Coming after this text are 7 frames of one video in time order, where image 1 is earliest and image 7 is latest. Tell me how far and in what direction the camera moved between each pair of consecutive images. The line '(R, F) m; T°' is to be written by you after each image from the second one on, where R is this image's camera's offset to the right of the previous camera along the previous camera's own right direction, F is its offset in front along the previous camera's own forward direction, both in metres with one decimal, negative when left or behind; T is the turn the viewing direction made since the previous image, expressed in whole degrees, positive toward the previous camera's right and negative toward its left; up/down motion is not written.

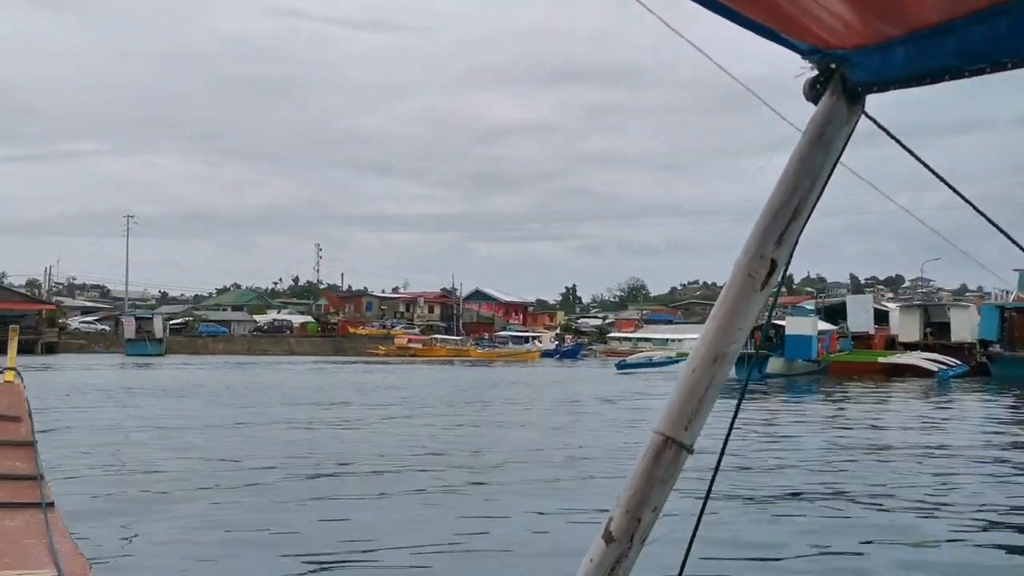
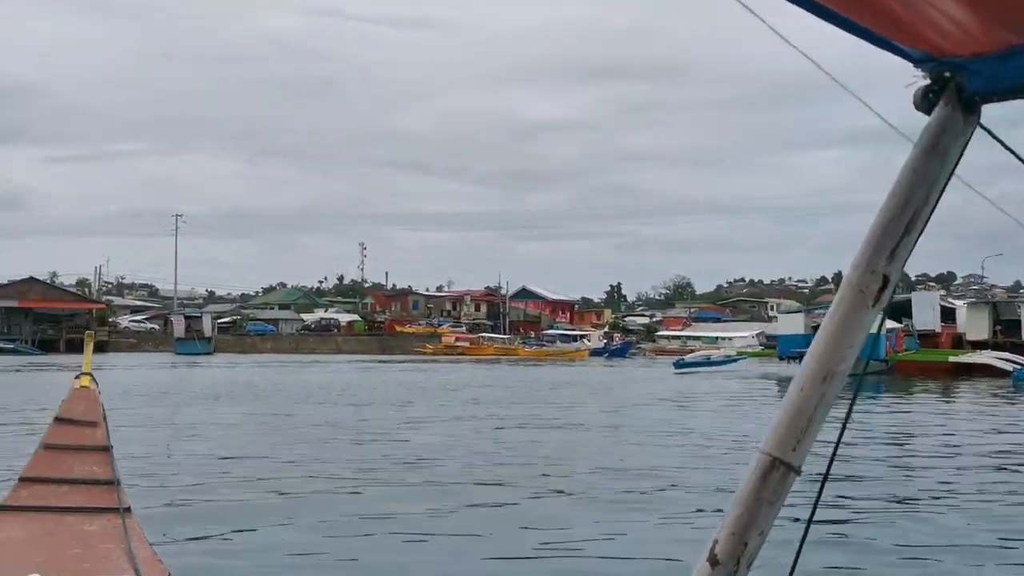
(-0.2, +0.4) m; -2°
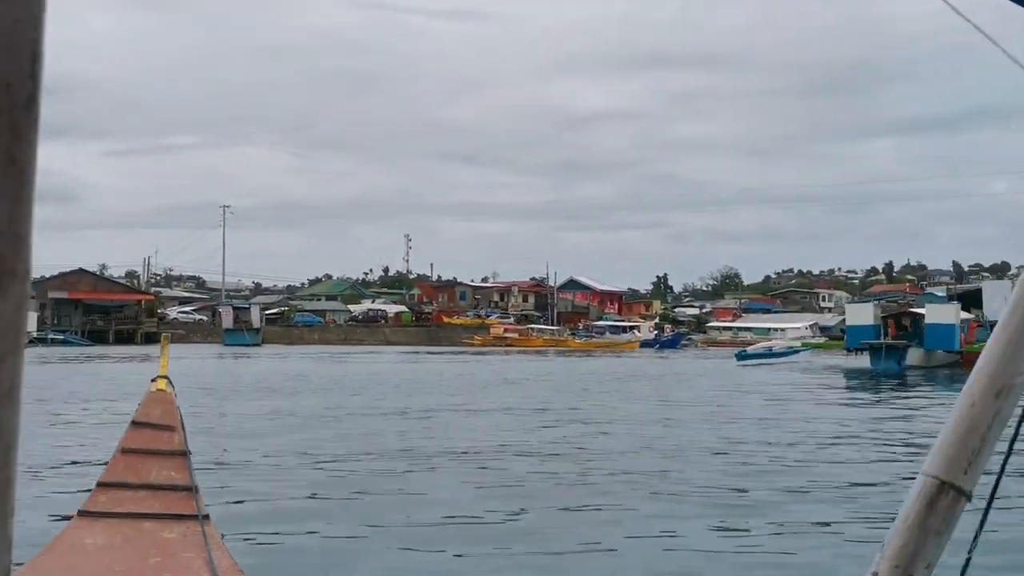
(-0.2, +0.4) m; -2°
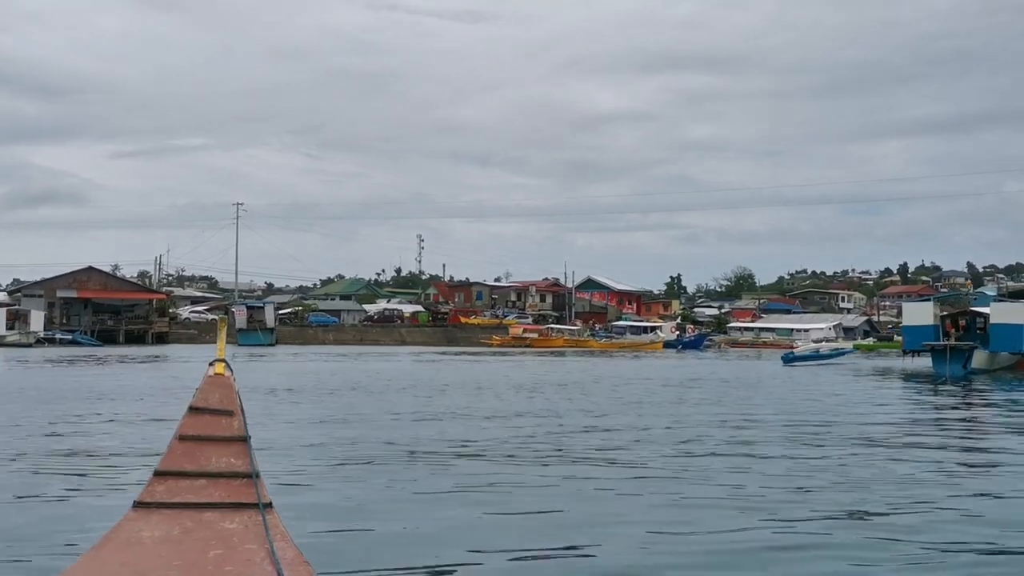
(-0.3, +0.9) m; -1°
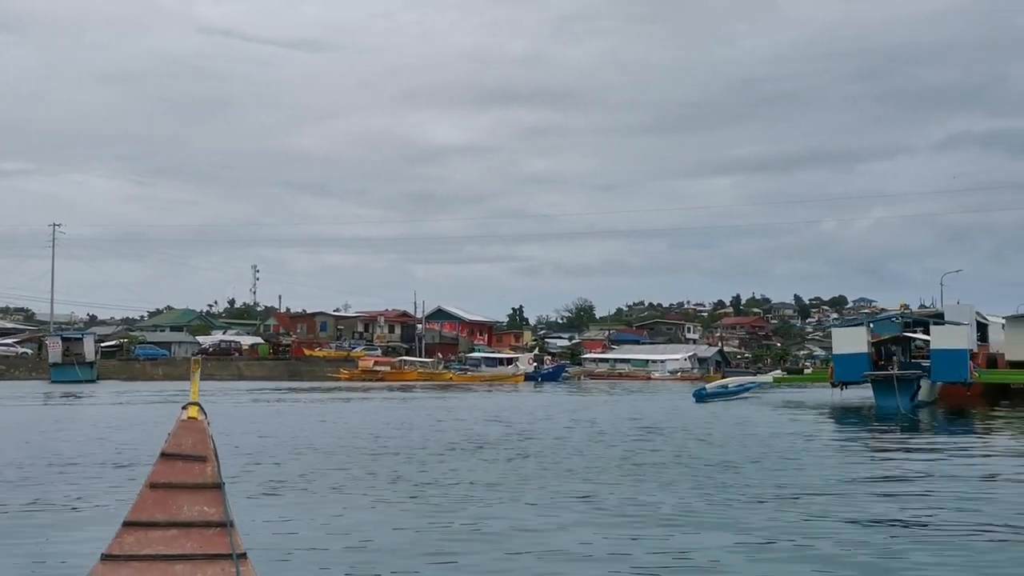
(-0.4, +2.1) m; +8°
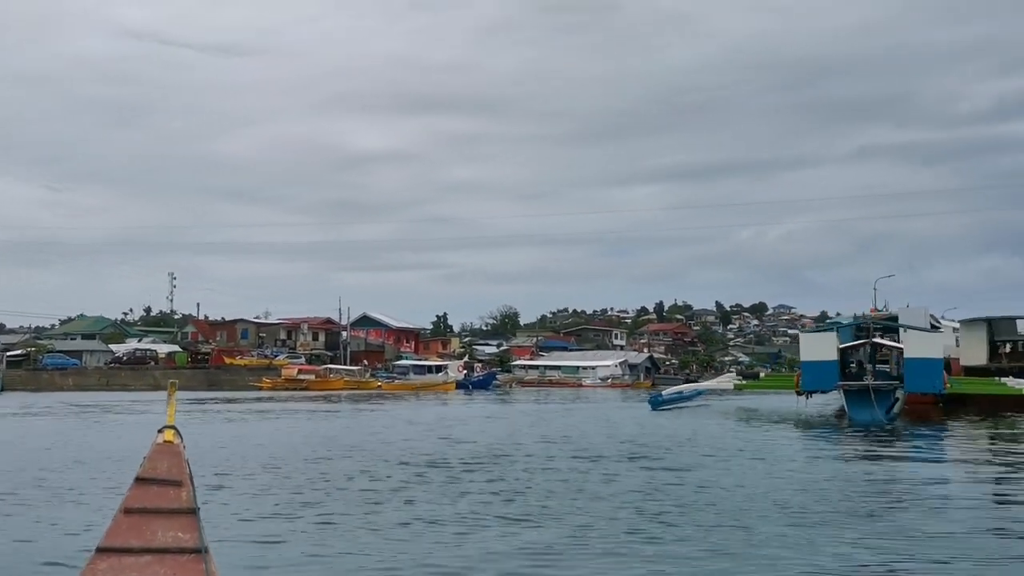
(-0.2, +0.9) m; +4°
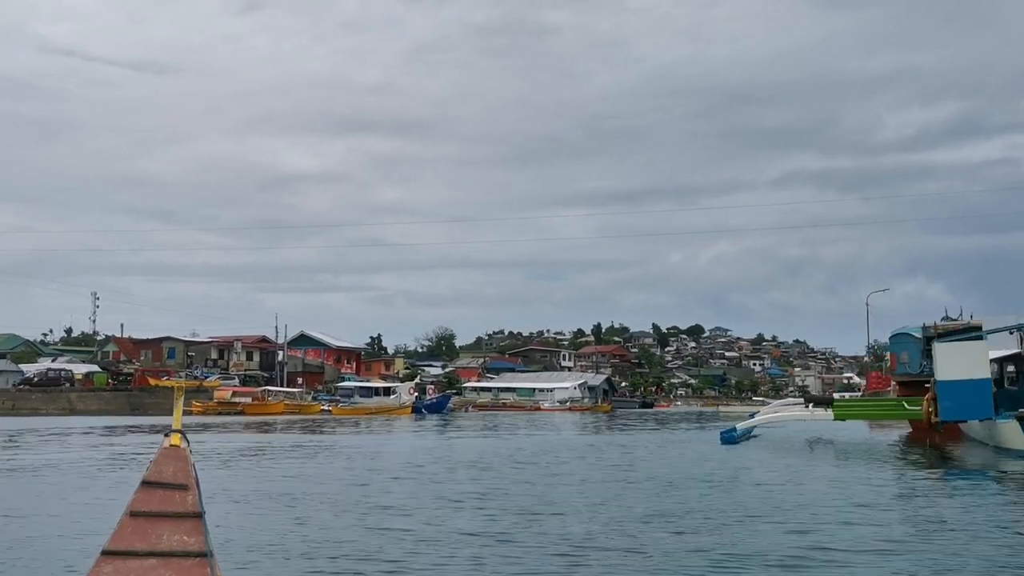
(-0.8, +2.9) m; +4°
